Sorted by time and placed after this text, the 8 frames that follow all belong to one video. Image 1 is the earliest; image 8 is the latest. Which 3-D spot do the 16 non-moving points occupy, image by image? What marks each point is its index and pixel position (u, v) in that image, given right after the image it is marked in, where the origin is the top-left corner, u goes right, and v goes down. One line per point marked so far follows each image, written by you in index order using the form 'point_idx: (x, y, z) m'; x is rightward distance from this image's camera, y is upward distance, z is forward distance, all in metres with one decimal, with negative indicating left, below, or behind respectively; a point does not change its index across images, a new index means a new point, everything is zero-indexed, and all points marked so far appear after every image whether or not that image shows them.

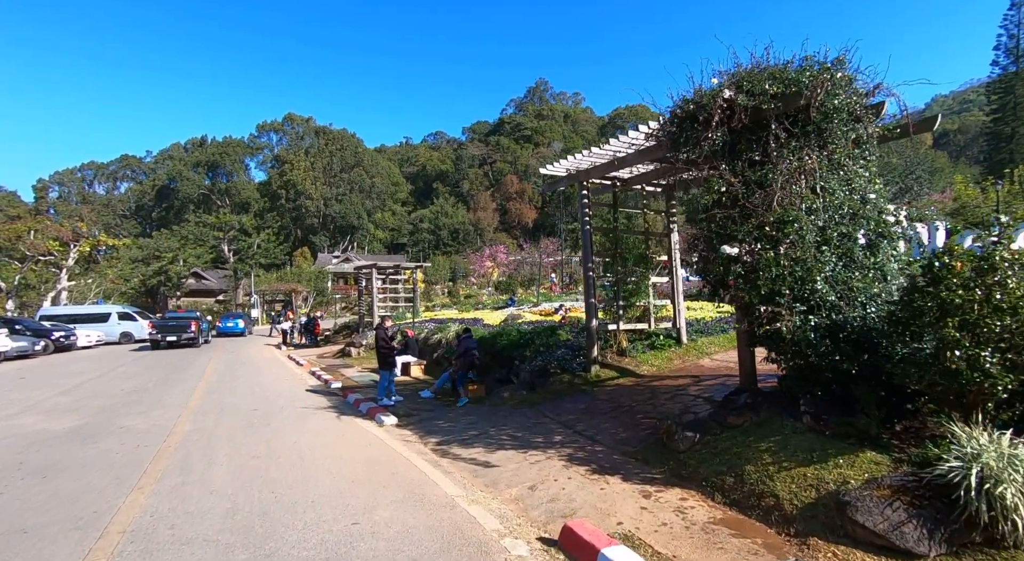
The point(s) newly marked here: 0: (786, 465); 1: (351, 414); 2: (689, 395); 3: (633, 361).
0: (+2.0, -1.4, +4.0) m
1: (-2.5, -2.0, +8.2) m
2: (+2.2, -1.4, +6.5) m
3: (+1.9, -1.3, +8.5) m
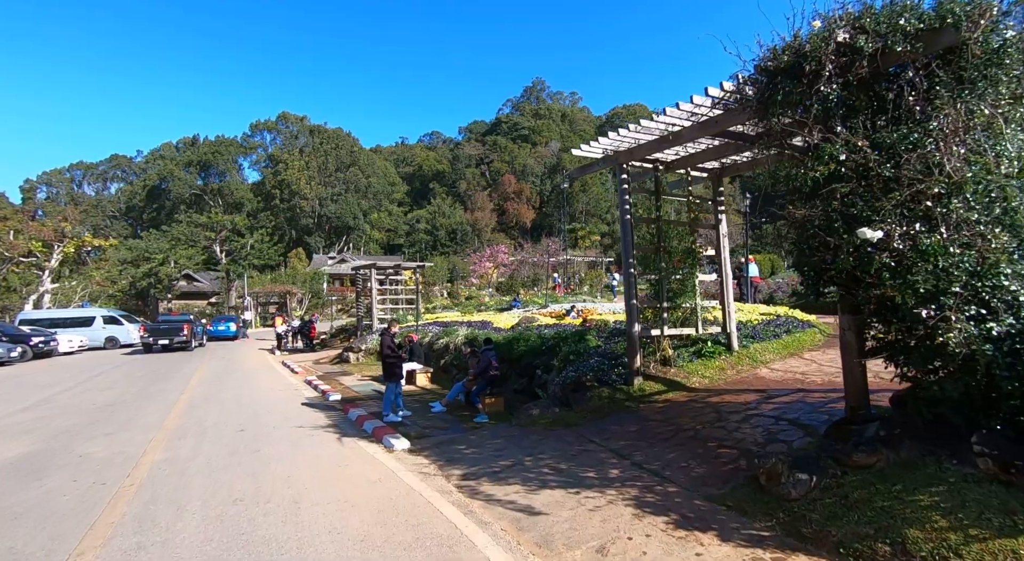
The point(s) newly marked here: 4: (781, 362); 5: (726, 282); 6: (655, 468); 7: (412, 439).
0: (+2.4, -1.3, +2.8) m
1: (-2.1, -2.0, +7.0) m
2: (+2.6, -1.4, +5.4) m
3: (+2.3, -1.3, +7.4) m
4: (+4.0, -1.2, +7.9) m
5: (+3.2, 0.0, +8.0) m
6: (+1.3, -1.7, +4.8) m
7: (-1.2, -1.9, +6.6) m
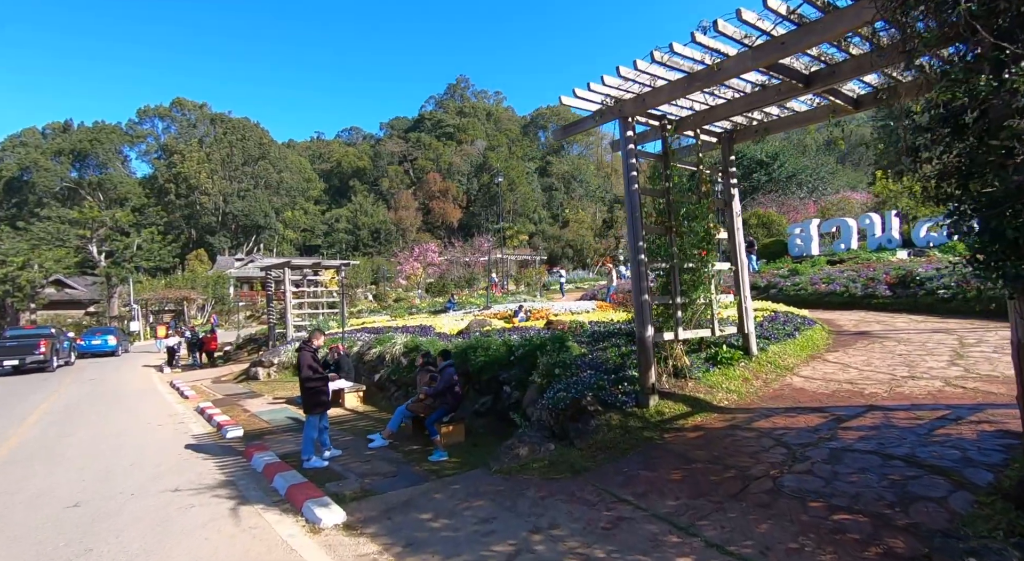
0: (+2.8, -1.2, +1.3) m
1: (-2.3, -1.9, +4.8) m
2: (+2.5, -1.3, +3.8) m
3: (+2.0, -1.1, +5.8) m
4: (+3.6, -1.1, +6.5) m
5: (+2.8, +0.1, +6.5) m
6: (+1.3, -1.5, +3.1) m
7: (-1.4, -1.9, +4.5) m
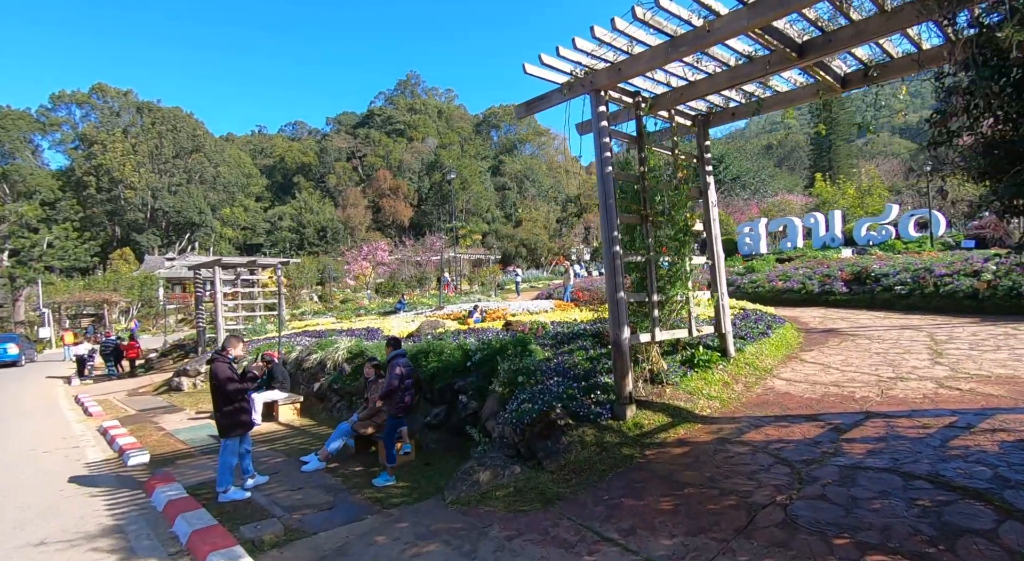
0: (+2.8, -1.1, +0.8) m
1: (-2.6, -1.9, +3.8) m
2: (+2.3, -1.2, +3.3) m
3: (+1.6, -1.1, +5.2) m
4: (+3.1, -1.0, +6.0) m
5: (+2.3, +0.2, +6.0) m
6: (+1.2, -1.5, +2.4) m
7: (-1.7, -1.8, +3.7) m
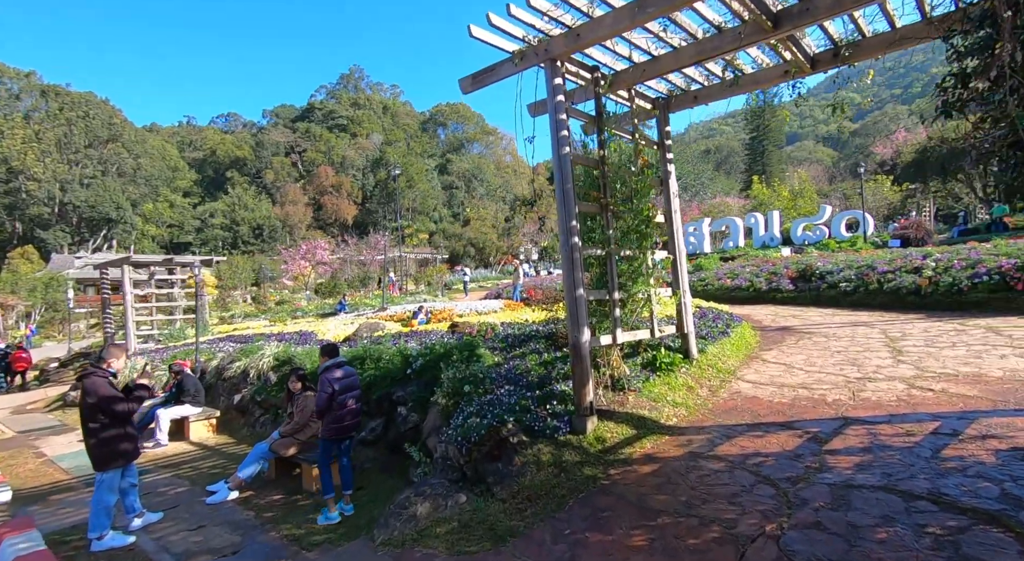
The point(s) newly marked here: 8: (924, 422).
0: (+2.7, -1.1, +0.4) m
1: (-2.9, -1.9, +3.0) m
2: (+2.0, -1.2, +2.9) m
3: (+1.1, -1.0, +4.7) m
4: (+2.5, -1.0, +5.7) m
5: (+1.7, +0.2, +5.6) m
6: (+1.0, -1.5, +1.9) m
7: (-2.0, -1.8, +2.9) m
8: (+2.9, -1.0, +3.8) m
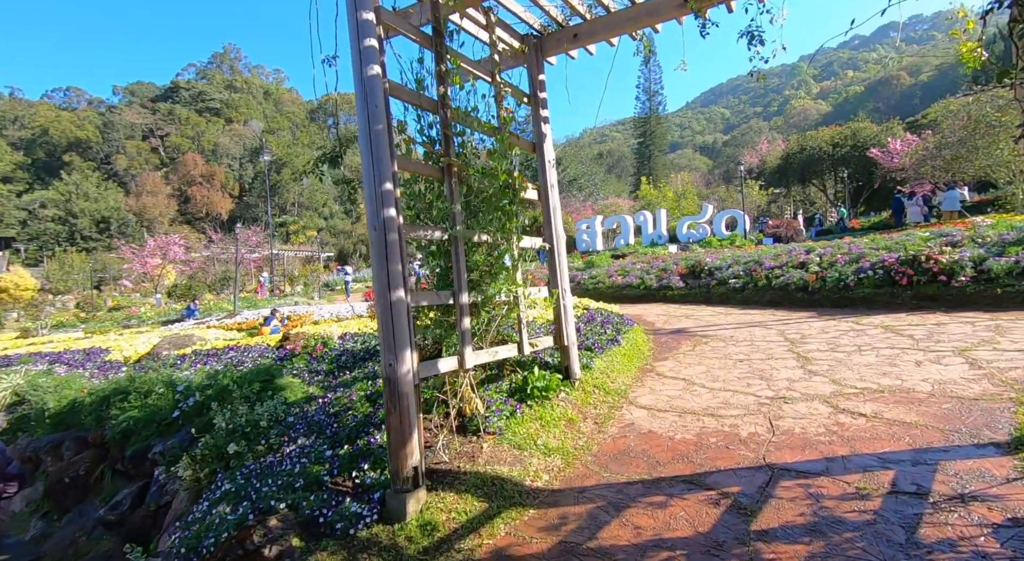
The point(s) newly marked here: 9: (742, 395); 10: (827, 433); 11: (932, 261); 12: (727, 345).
0: (+2.3, -1.1, -0.6) m
1: (-3.7, -1.9, +0.9) m
2: (+1.1, -1.1, +1.7) m
3: (-0.1, -1.0, +3.3) m
4: (+1.1, -0.9, +4.5) m
5: (+0.4, +0.2, +4.3) m
6: (+0.3, -1.5, +0.6) m
7: (-2.8, -1.8, +0.9) m
8: (+1.8, -1.0, +2.8) m
9: (+1.8, -0.9, +4.3) m
10: (+2.0, -0.9, +3.4) m
11: (+5.9, +0.3, +7.5) m
12: (+2.5, -0.7, +6.2) m
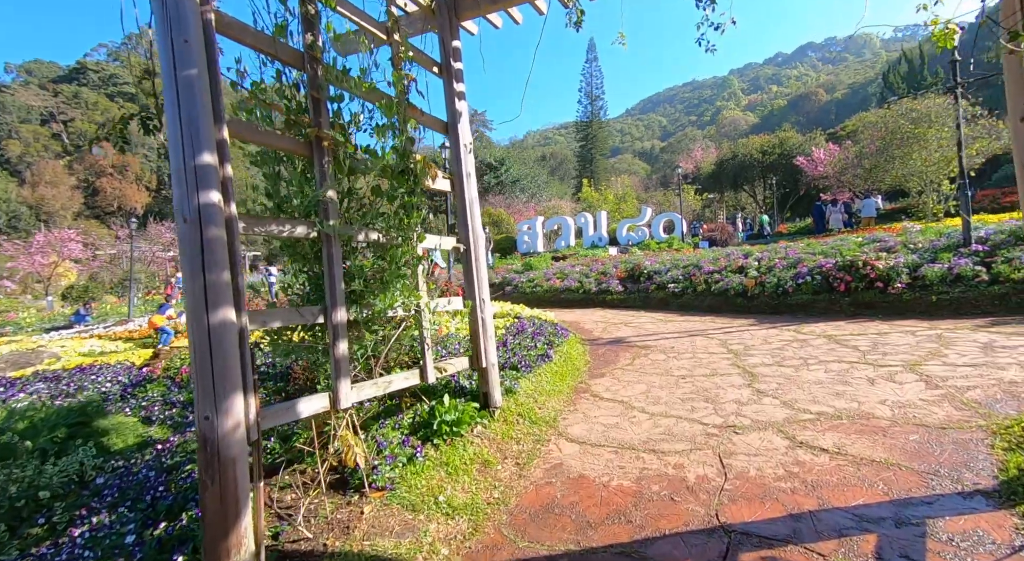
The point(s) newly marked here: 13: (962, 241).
0: (+2.1, -1.1, -1.1) m
1: (-3.9, -1.9, -0.3) m
2: (+0.8, -1.2, +1.1) m
3: (-0.6, -1.1, +2.5) m
4: (+0.5, -1.0, +3.9) m
5: (-0.3, +0.2, +3.6) m
6: (+0.1, -1.5, -0.2) m
7: (-3.0, -1.9, -0.1) m
8: (+1.4, -1.0, +2.2) m
9: (+1.2, -1.0, +3.7) m
10: (+1.4, -1.0, +2.8) m
11: (+4.9, +0.2, +7.4) m
12: (+1.6, -0.8, +5.7) m
13: (+6.3, +0.5, +7.5) m
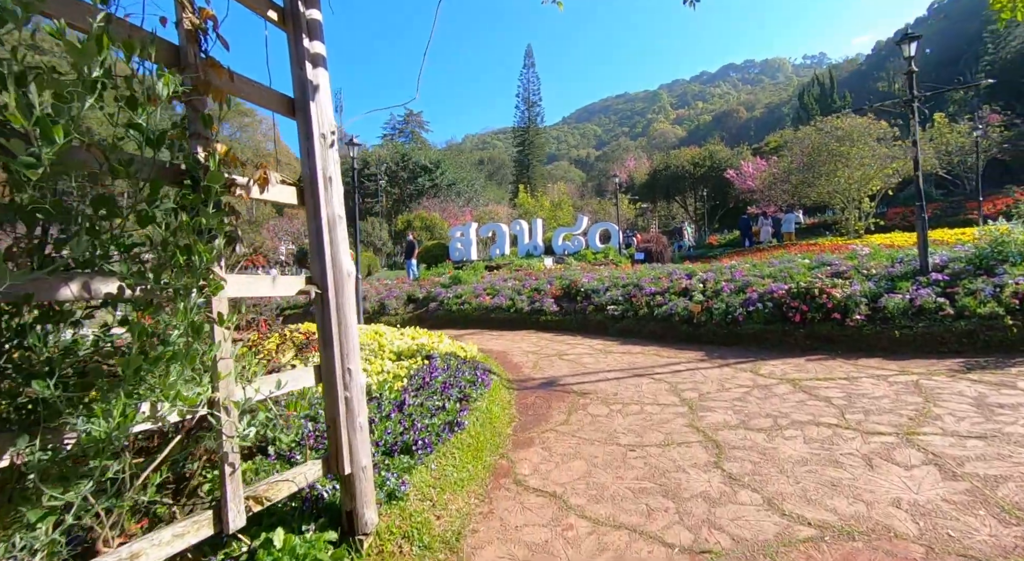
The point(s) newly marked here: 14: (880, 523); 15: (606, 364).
0: (+2.1, -1.4, -2.1) m
1: (-4.0, -2.1, -2.0) m
2: (+0.5, -1.5, -0.1) m
3: (-1.0, -1.4, +1.2) m
4: (-0.1, -1.3, +2.7) m
5: (-0.8, -0.1, +2.3) m
6: (0.0, -1.8, -1.4) m
7: (-3.1, -2.1, -1.7) m
8: (+1.0, -1.3, +1.1) m
9: (+0.6, -1.3, +2.6) m
10: (+1.0, -1.3, +1.7) m
11: (+3.9, -0.2, +6.7) m
12: (+0.8, -1.1, +4.6) m
13: (+5.2, +0.2, +7.0) m
14: (+1.8, -1.2, +2.6) m
15: (+1.1, -1.0, +6.3) m
